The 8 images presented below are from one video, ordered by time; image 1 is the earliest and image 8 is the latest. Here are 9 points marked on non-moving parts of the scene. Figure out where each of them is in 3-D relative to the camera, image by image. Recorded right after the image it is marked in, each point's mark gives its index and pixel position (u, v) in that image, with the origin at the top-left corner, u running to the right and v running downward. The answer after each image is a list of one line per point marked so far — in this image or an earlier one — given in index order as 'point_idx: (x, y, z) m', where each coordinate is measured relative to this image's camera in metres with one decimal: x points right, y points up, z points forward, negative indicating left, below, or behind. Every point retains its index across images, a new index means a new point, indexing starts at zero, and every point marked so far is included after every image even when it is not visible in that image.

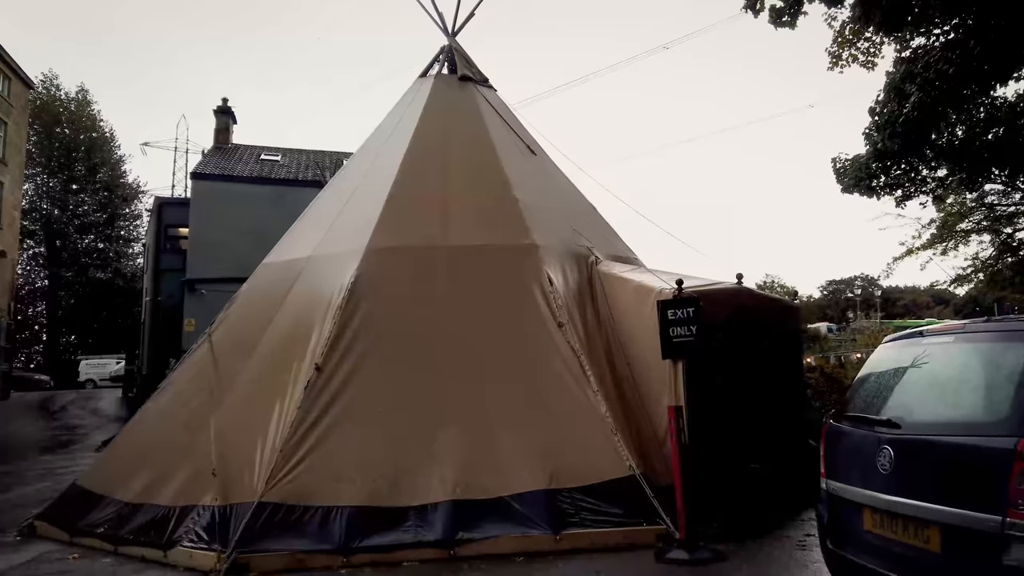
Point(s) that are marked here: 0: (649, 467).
0: (+1.1, -1.5, +6.4) m
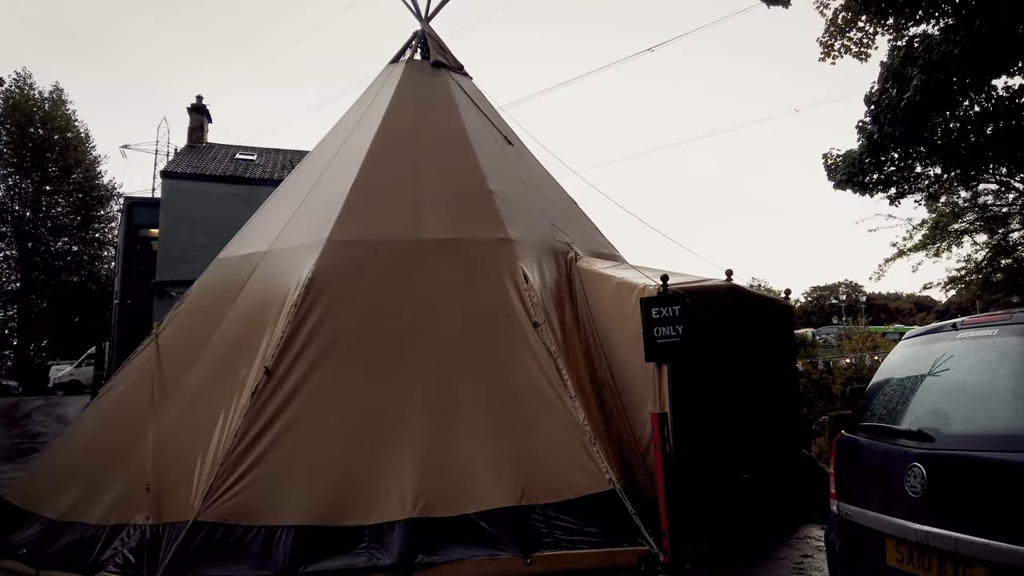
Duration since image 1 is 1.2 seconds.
0: (+0.9, -1.5, +5.9) m
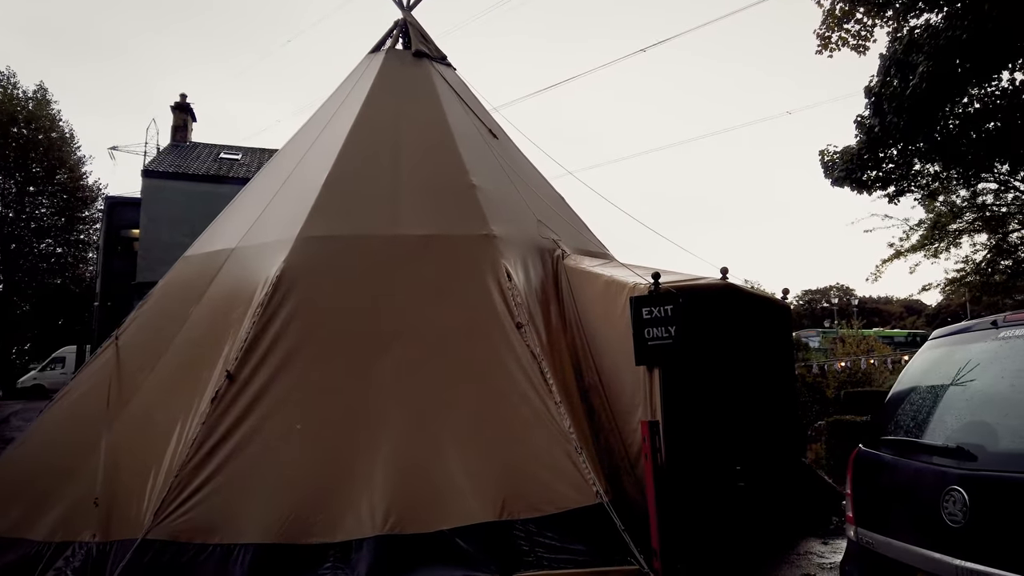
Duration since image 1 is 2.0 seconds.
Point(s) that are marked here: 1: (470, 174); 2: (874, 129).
0: (+0.8, -1.5, +5.5) m
1: (-0.4, +1.1, +7.0) m
2: (+5.0, +2.2, +10.2) m
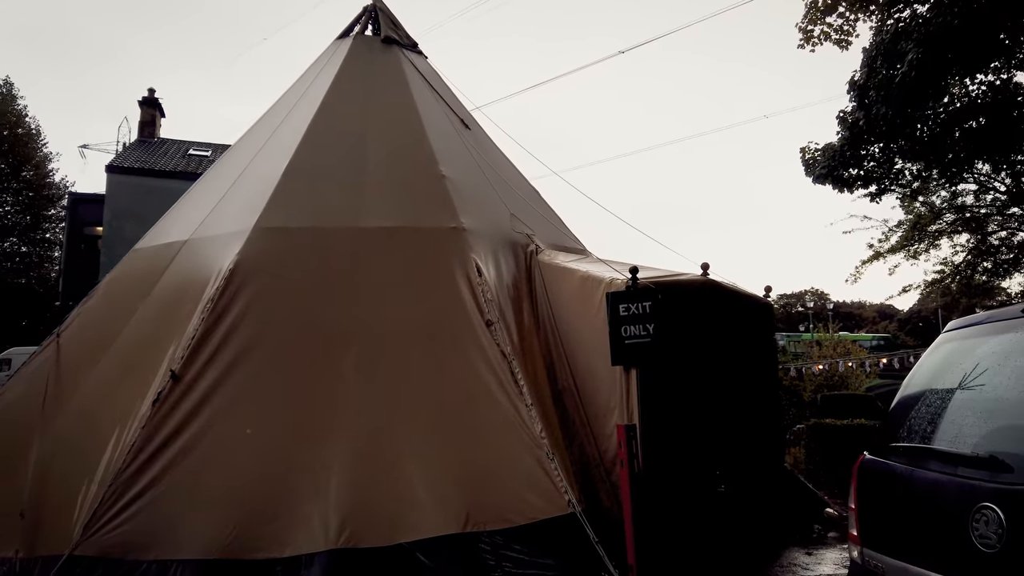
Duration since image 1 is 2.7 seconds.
0: (+0.5, -1.5, +5.2) m
1: (-0.6, +1.1, +6.7) m
2: (+4.6, +2.2, +10.1) m
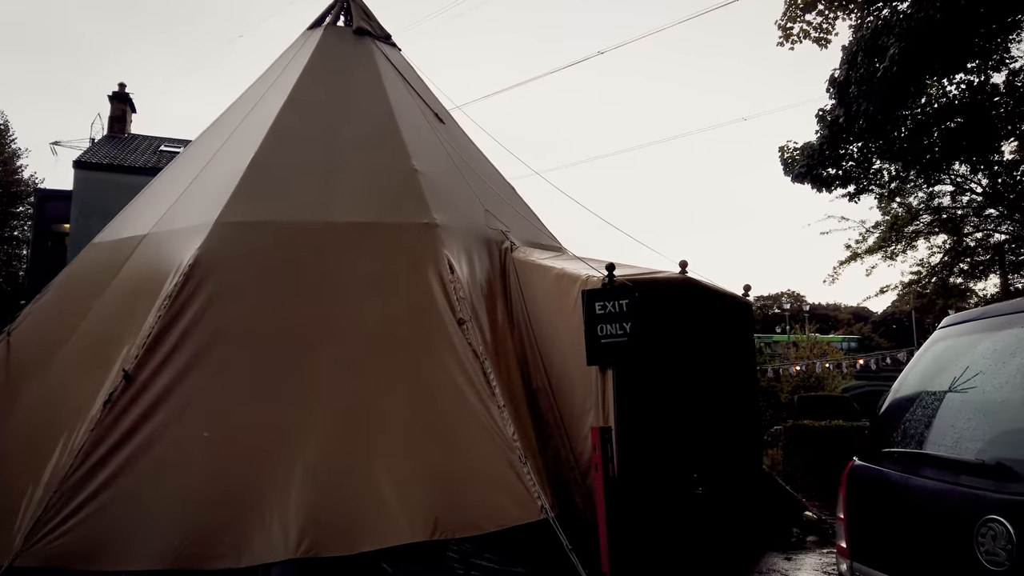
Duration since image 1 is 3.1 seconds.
0: (+0.4, -1.4, +5.0) m
1: (-0.9, +1.1, +6.5) m
2: (+4.3, +2.2, +10.0) m
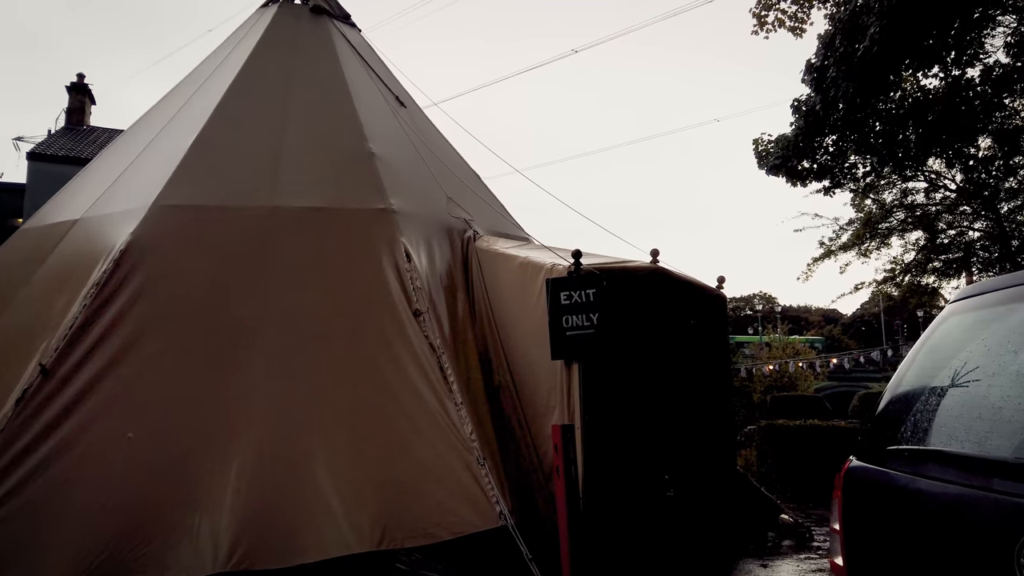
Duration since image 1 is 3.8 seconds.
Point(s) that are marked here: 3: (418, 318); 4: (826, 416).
0: (+0.1, -1.4, +4.7) m
1: (-1.2, +1.2, +6.1) m
2: (+3.9, +2.3, +9.8) m
3: (-0.6, -0.2, +4.9) m
4: (+5.3, -2.2, +12.8) m
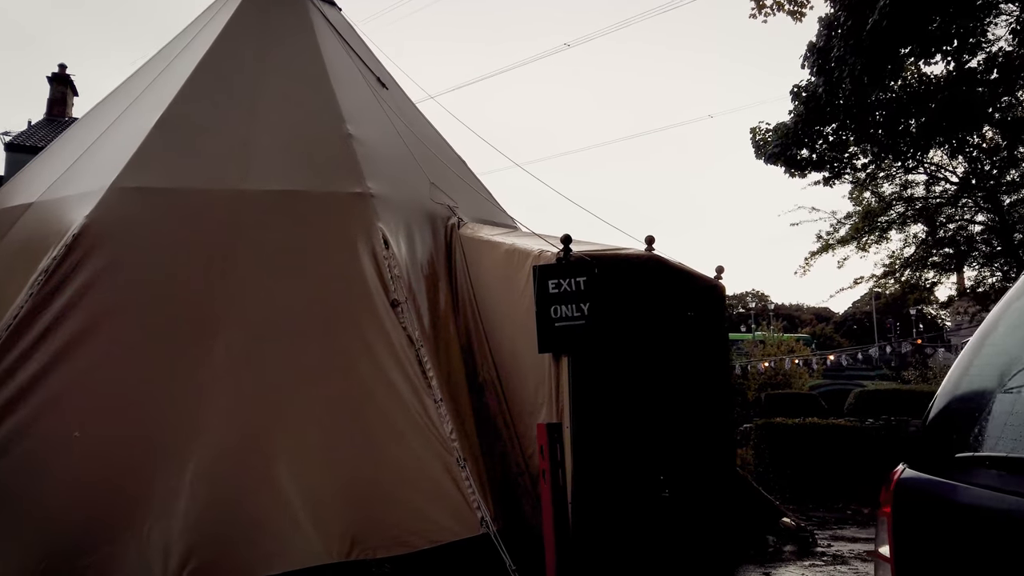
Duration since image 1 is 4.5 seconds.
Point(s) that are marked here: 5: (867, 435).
0: (0.0, -1.3, +4.3) m
1: (-1.3, +1.3, +5.7) m
2: (+3.8, +2.3, +9.5) m
3: (-0.7, -0.1, +4.5) m
4: (+5.2, -2.1, +12.5) m
5: (+4.0, -1.7, +8.4) m
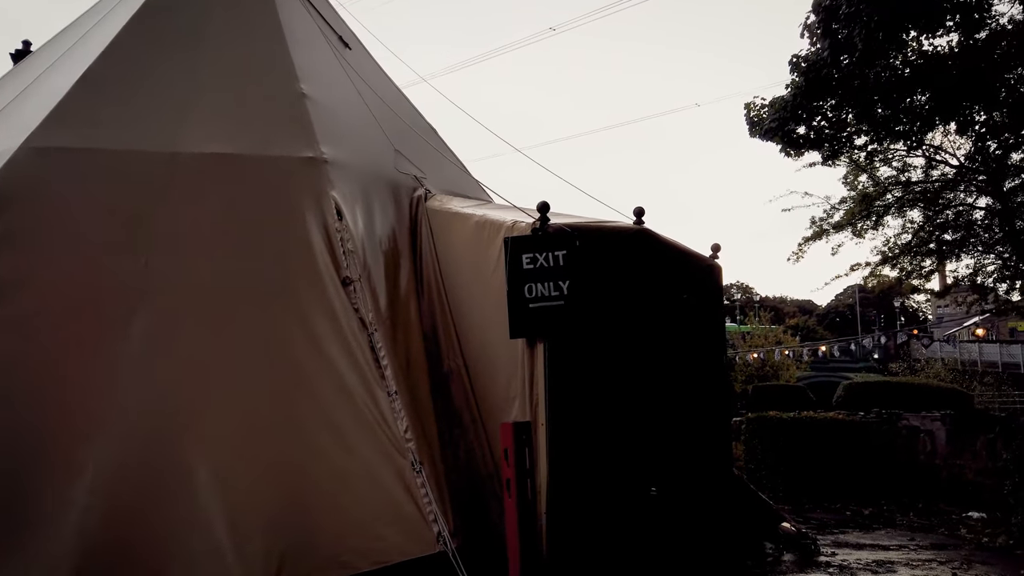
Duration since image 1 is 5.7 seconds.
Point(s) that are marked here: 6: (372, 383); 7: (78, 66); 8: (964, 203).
0: (-0.2, -1.2, +3.8) m
1: (-1.4, +1.4, +5.1) m
2: (+3.5, +2.5, +9.0) m
3: (-0.9, 0.0, +3.9) m
4: (+4.8, -1.9, +12.1) m
5: (+3.8, -1.5, +8.0) m
6: (-0.7, -0.5, +3.6) m
7: (-2.7, +1.4, +4.8) m
8: (+6.0, +1.1, +10.0) m
